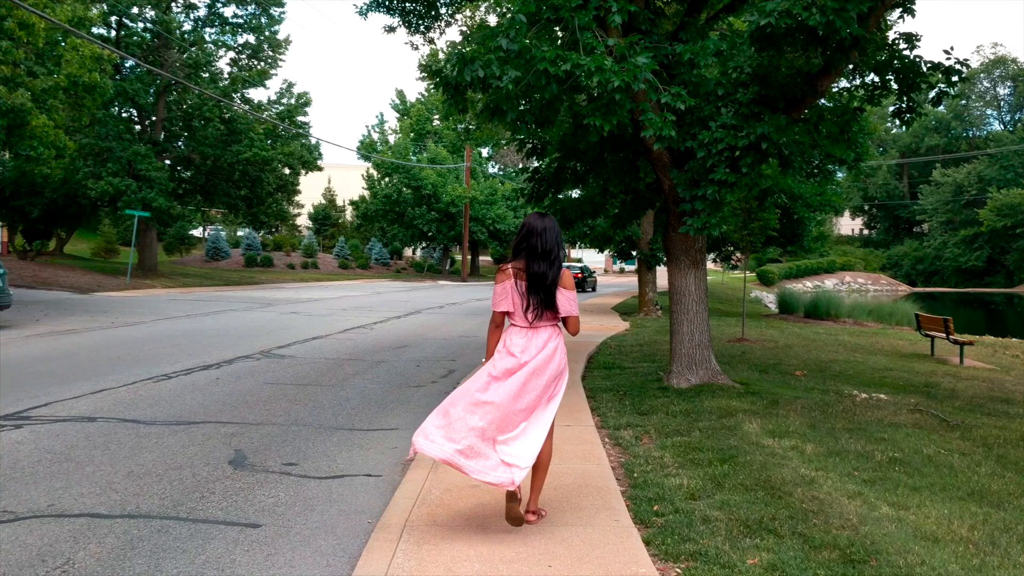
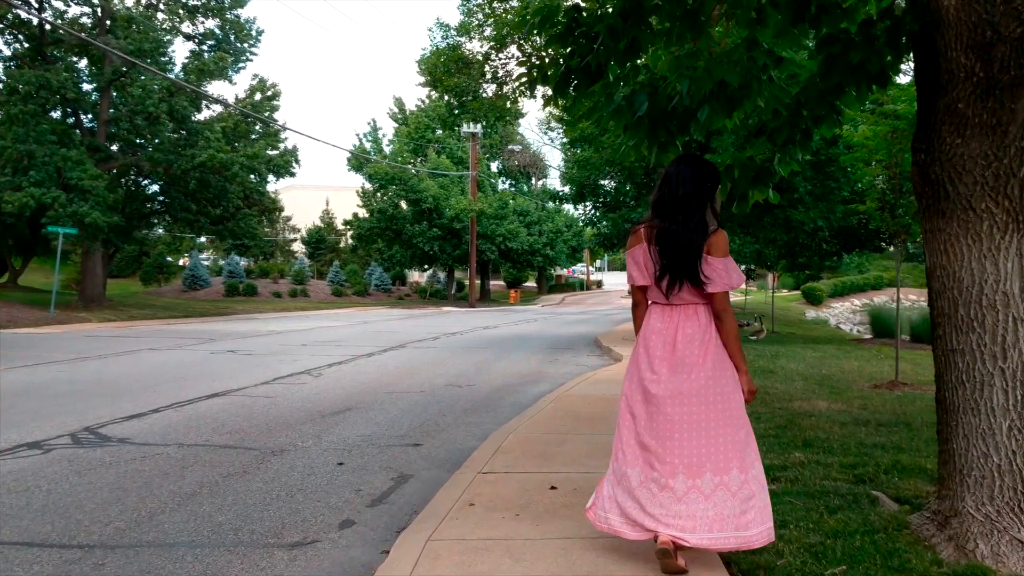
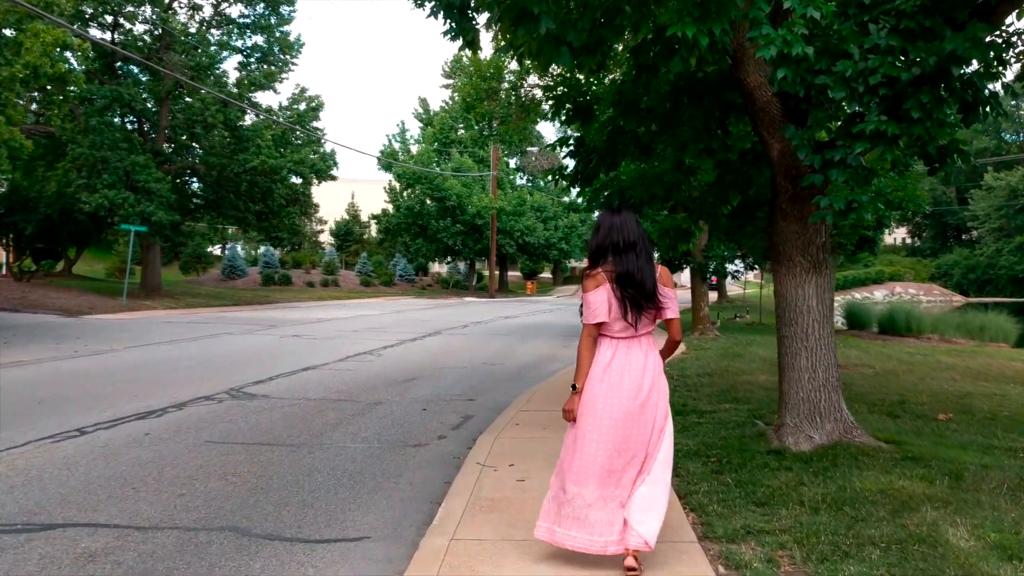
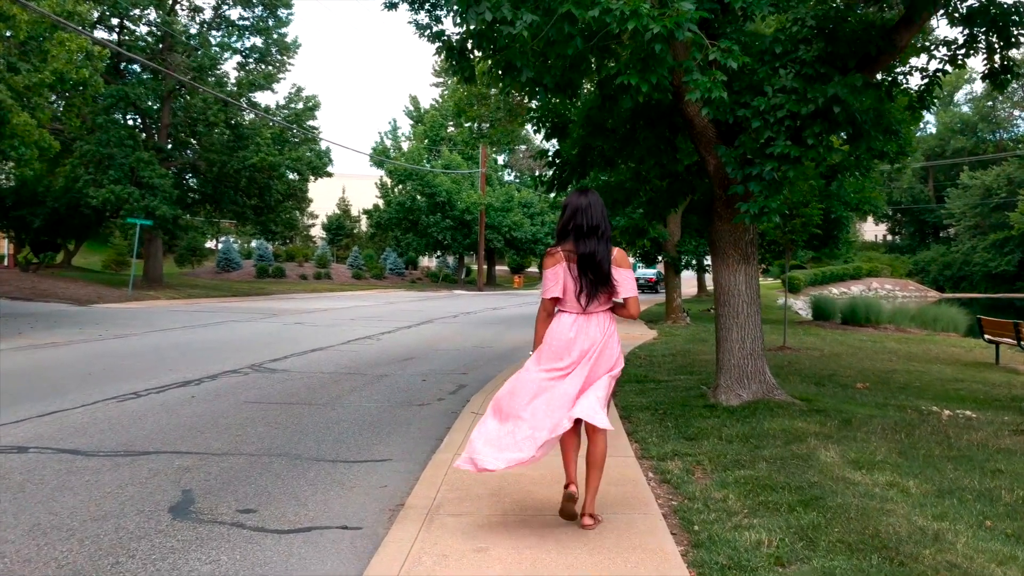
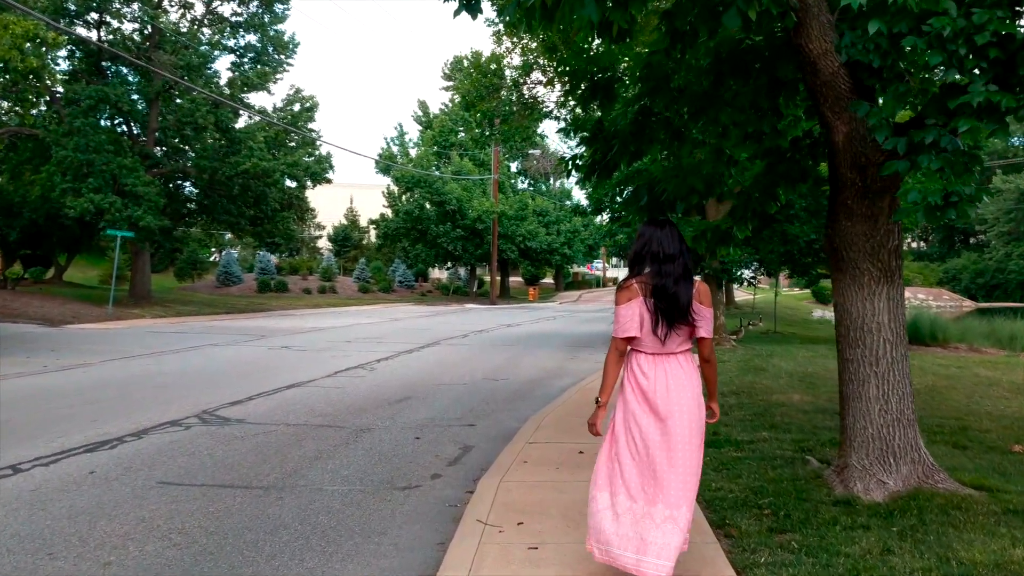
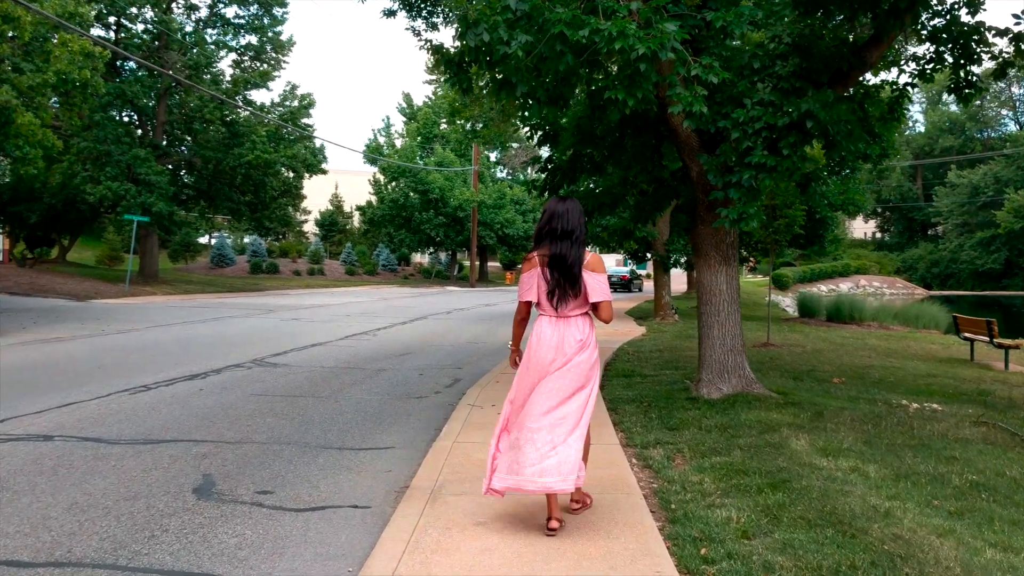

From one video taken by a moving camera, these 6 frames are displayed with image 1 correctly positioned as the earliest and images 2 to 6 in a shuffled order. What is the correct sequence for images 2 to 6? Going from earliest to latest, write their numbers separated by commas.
6, 4, 3, 5, 2
